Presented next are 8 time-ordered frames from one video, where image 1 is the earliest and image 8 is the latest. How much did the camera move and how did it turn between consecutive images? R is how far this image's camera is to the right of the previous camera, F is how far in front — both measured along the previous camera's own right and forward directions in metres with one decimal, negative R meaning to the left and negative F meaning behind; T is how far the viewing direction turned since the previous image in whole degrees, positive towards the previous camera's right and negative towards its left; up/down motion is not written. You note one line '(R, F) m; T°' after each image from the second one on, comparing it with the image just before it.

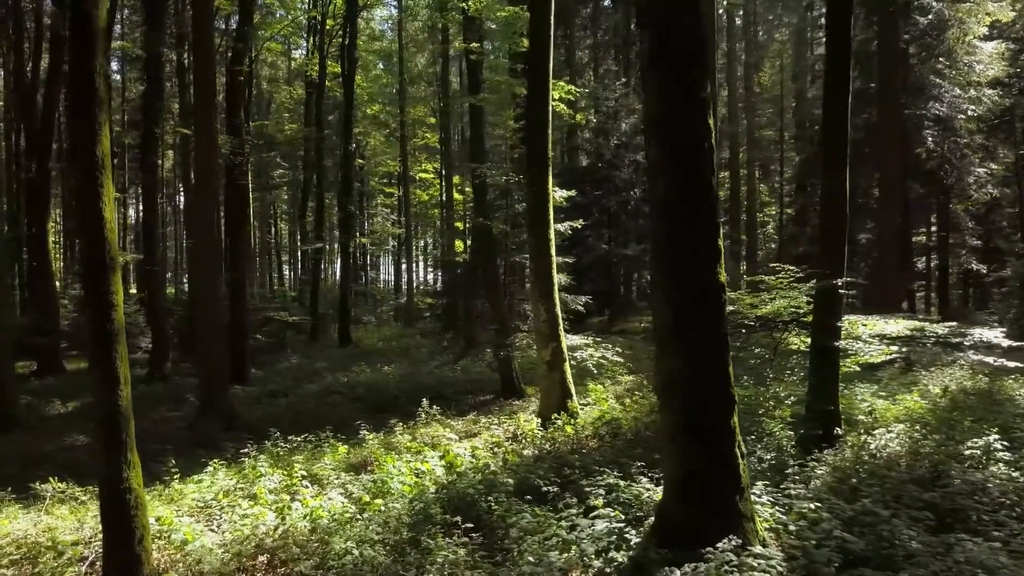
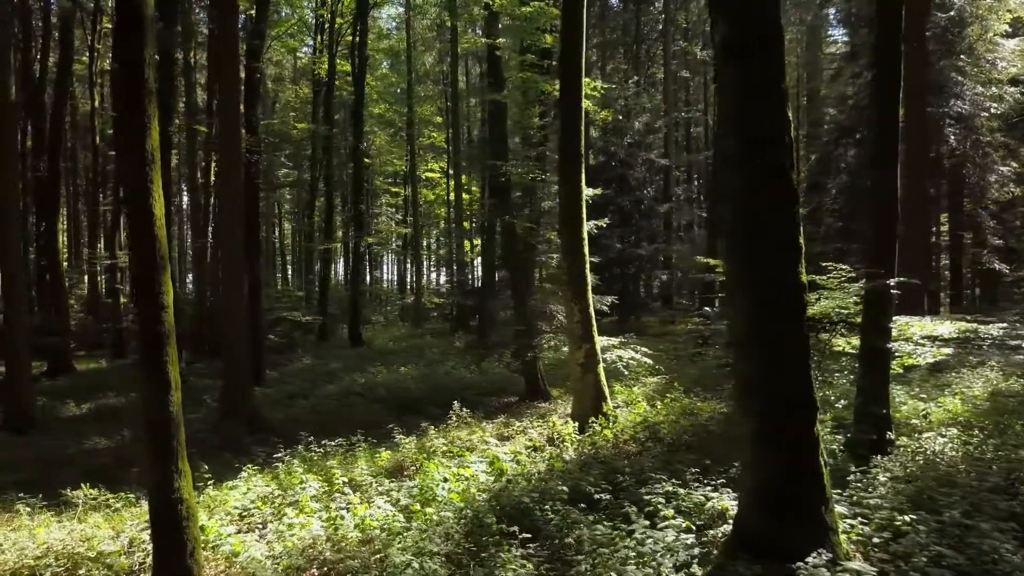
(-0.5, +0.2) m; 0°
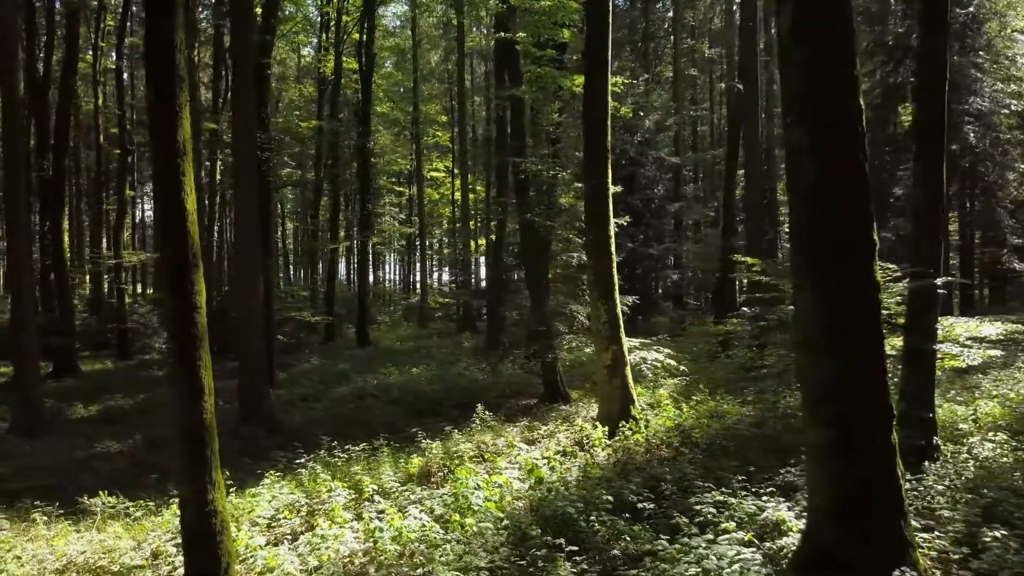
(-0.4, +0.3) m; 0°
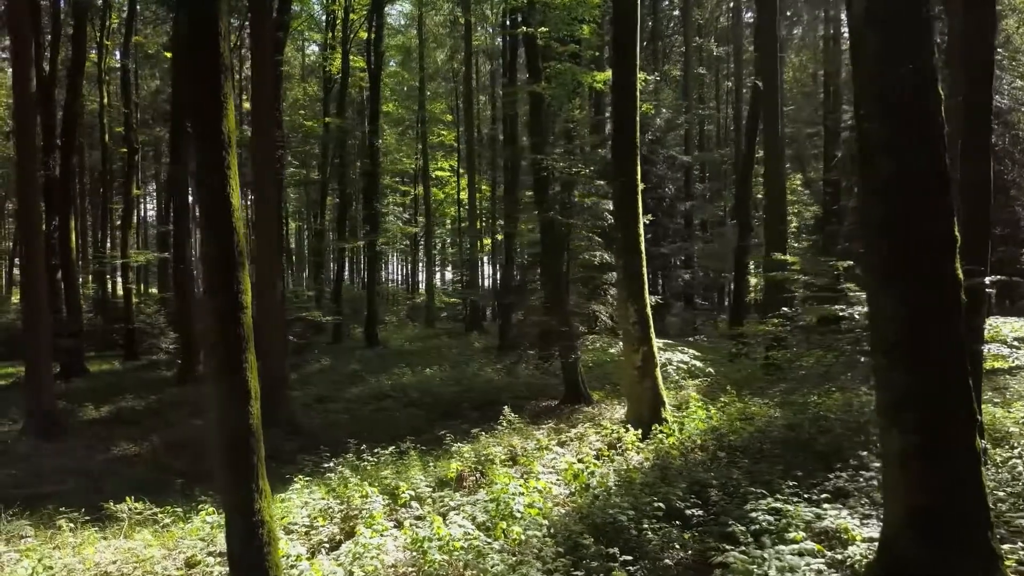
(-0.4, +0.2) m; 0°
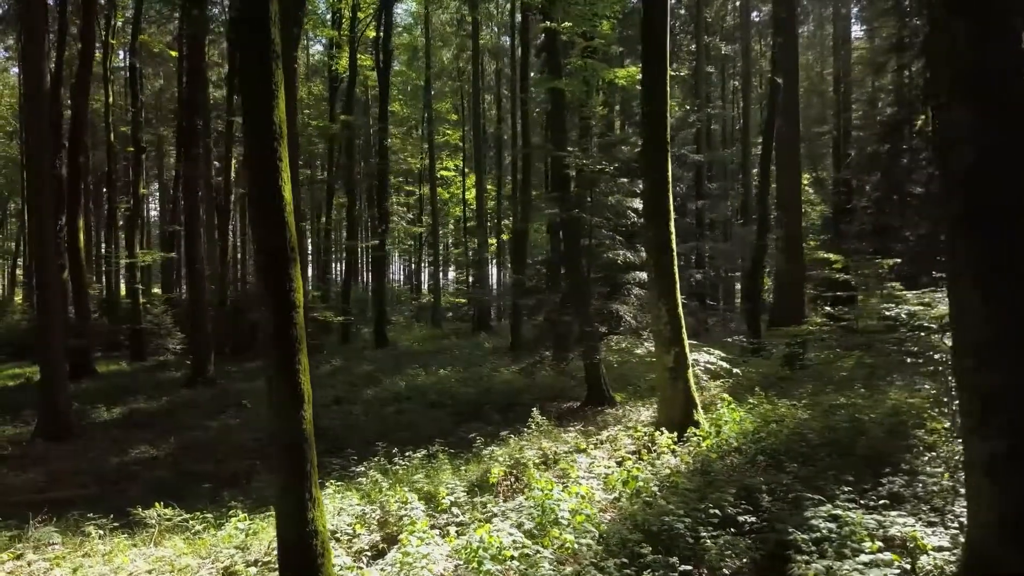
(-0.4, +0.2) m; 0°
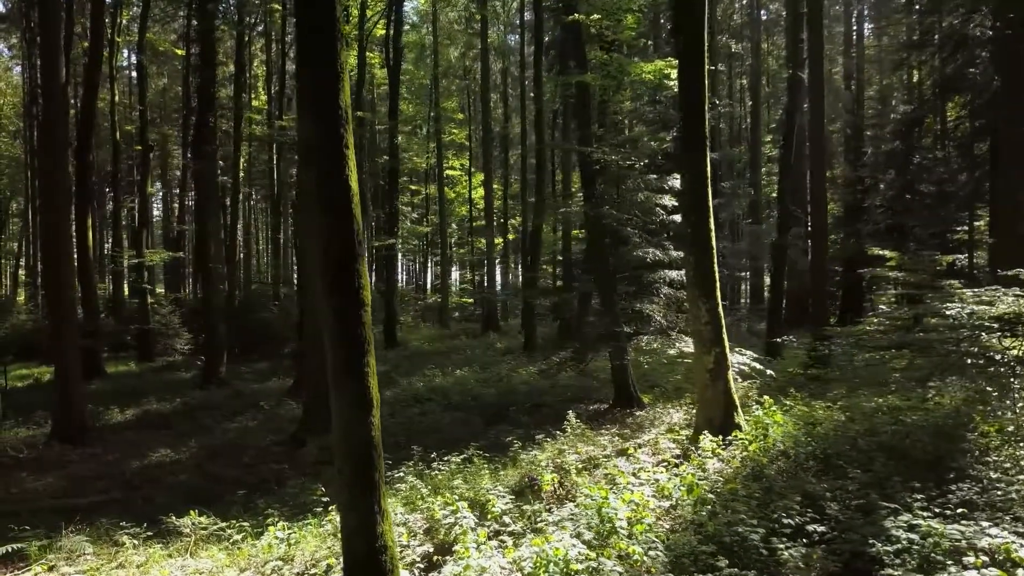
(-0.5, +0.3) m; 0°
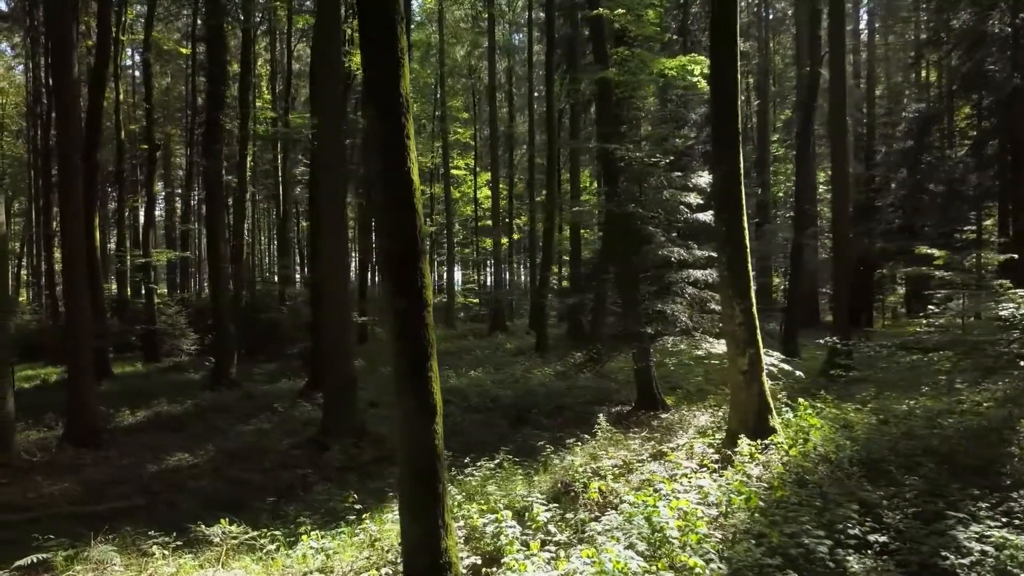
(-0.4, +0.2) m; 0°
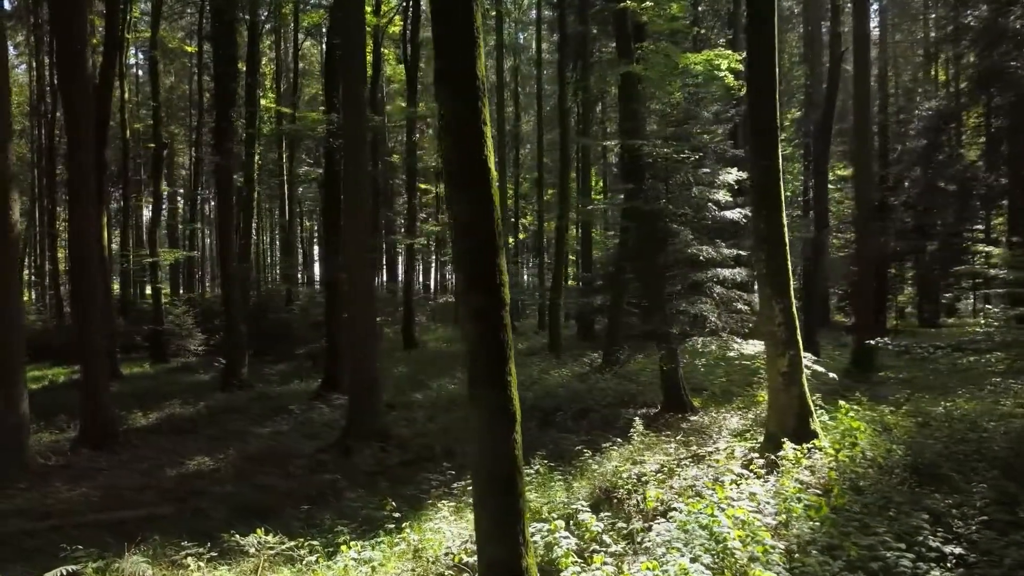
(-0.4, +0.3) m; 0°
